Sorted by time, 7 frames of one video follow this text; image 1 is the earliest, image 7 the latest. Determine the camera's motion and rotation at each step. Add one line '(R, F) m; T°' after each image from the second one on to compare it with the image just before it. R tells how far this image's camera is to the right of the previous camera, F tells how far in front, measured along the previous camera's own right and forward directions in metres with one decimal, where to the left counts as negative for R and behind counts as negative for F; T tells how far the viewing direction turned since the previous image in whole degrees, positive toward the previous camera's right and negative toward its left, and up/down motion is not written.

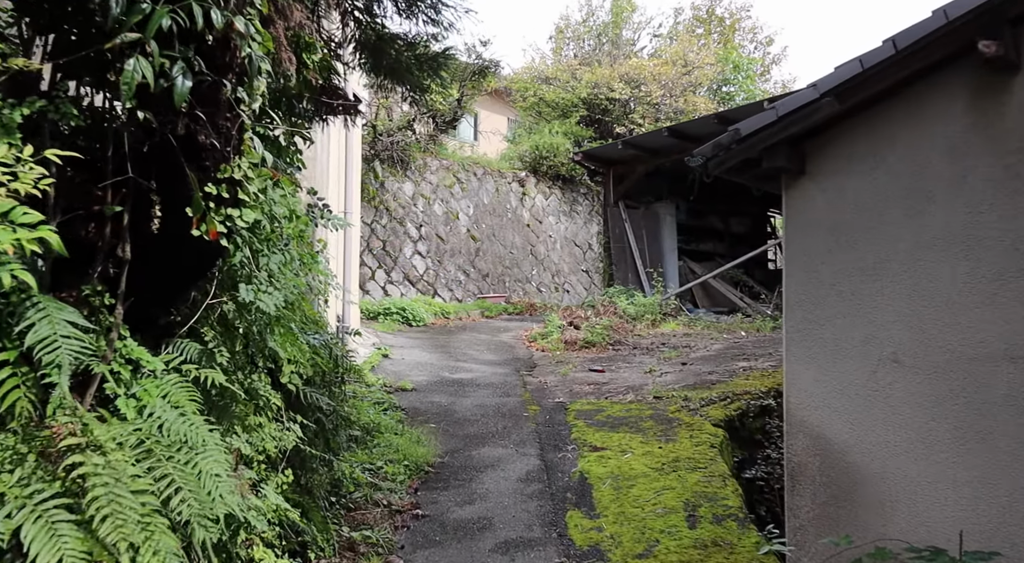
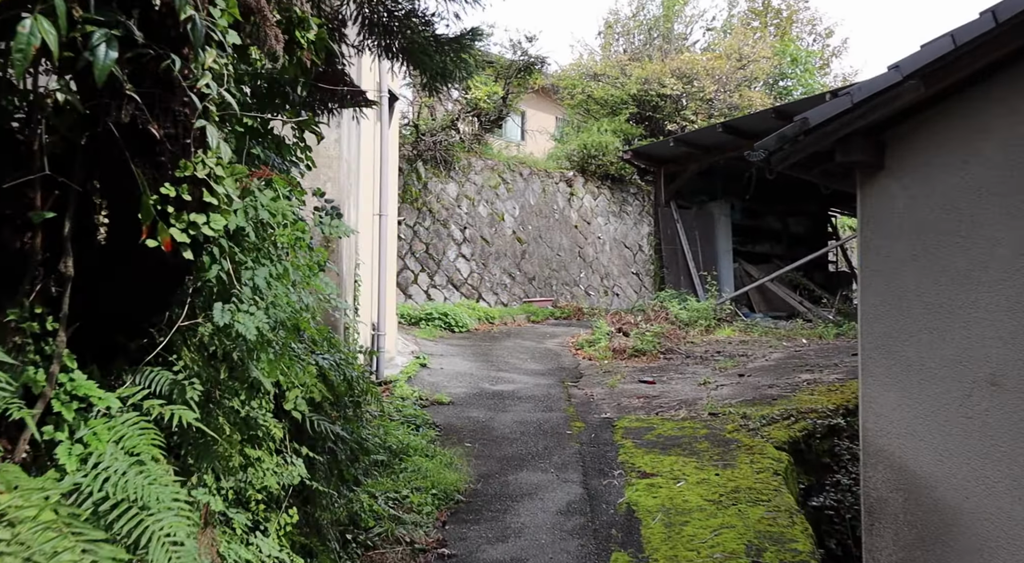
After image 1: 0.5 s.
(0.0, +0.4) m; -3°
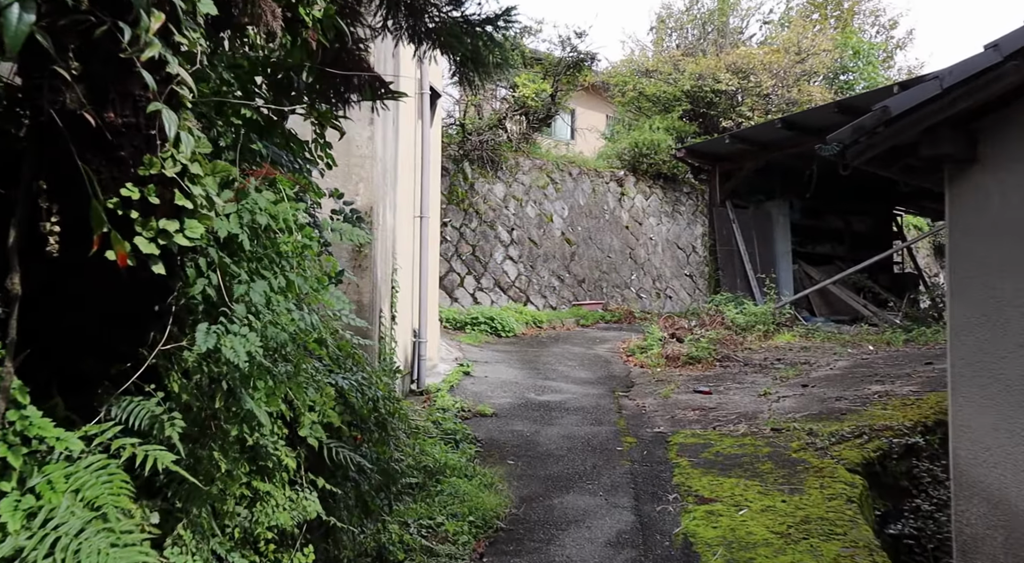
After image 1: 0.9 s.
(0.0, +0.3) m; -3°
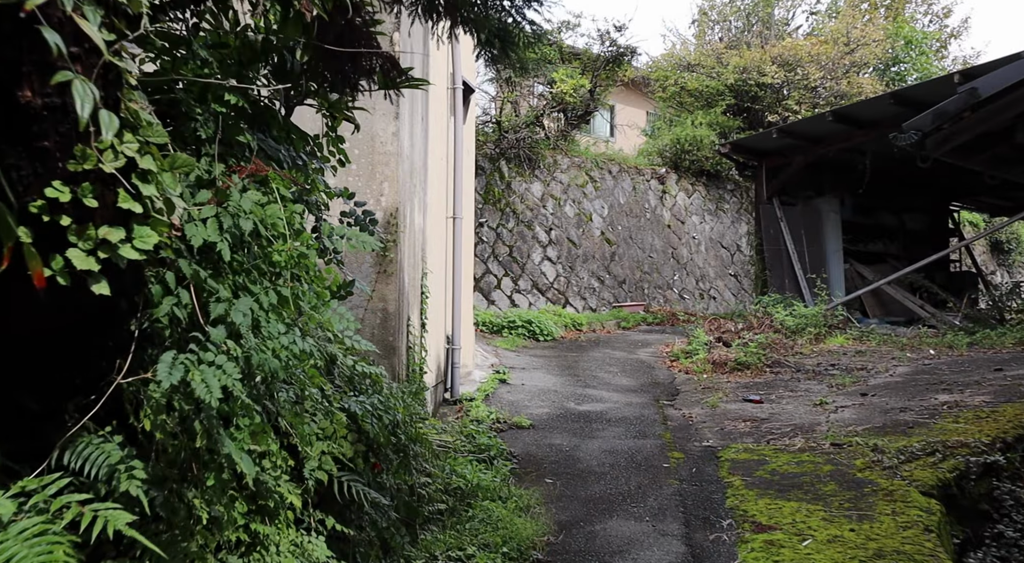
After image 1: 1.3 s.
(0.0, +0.3) m; -3°
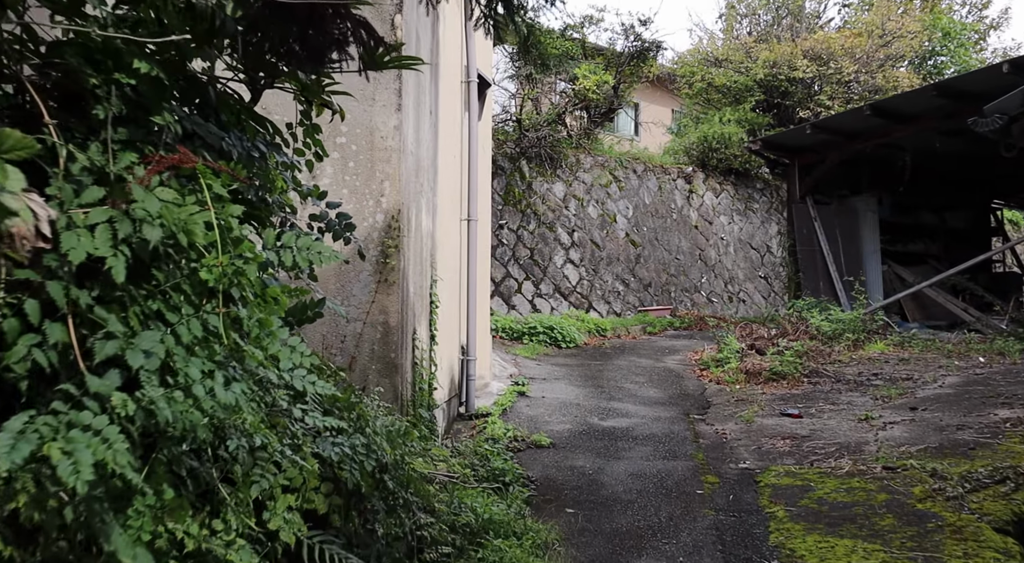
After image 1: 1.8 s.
(0.0, +0.4) m; -2°
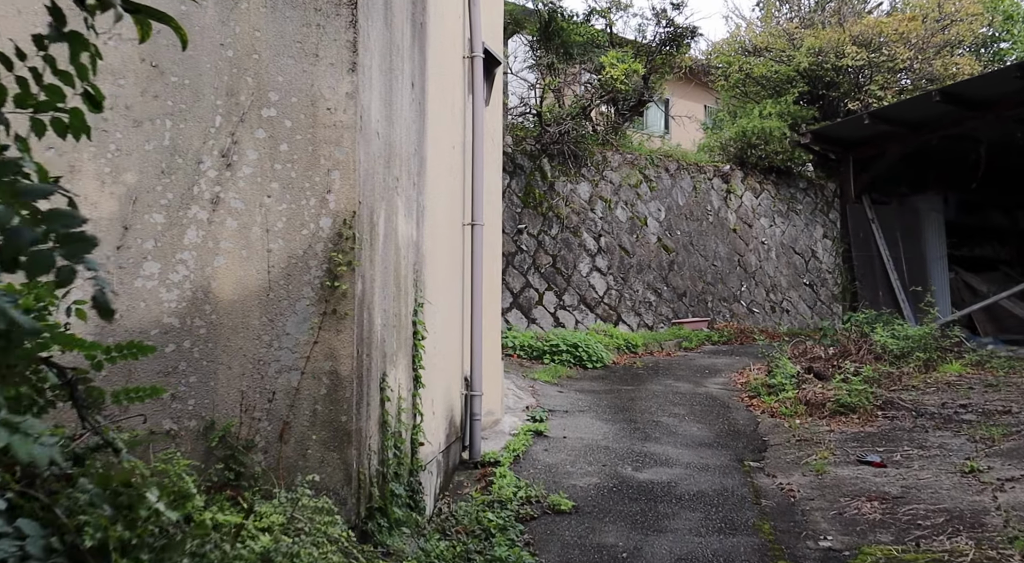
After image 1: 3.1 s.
(+0.1, +1.1) m; -2°
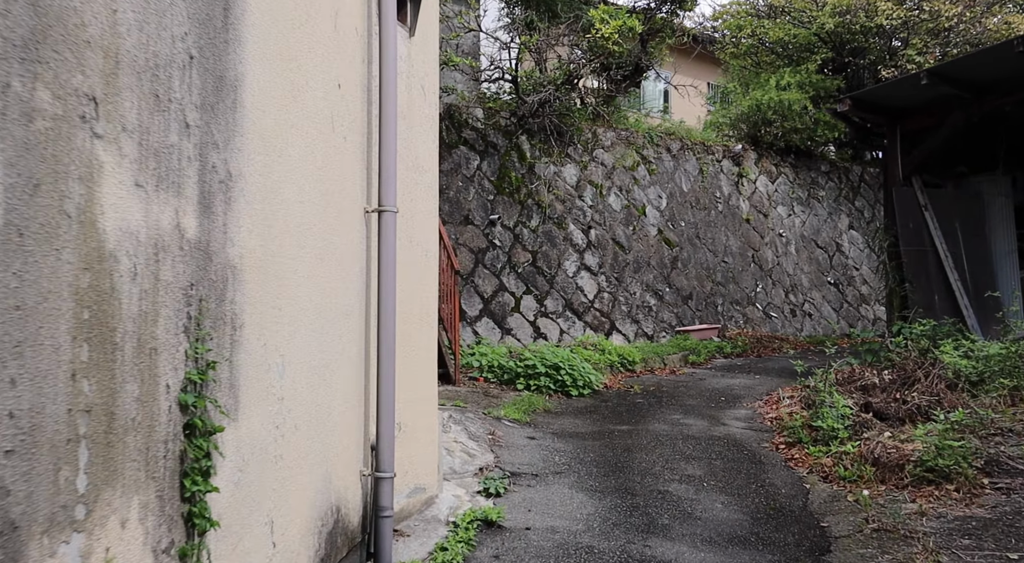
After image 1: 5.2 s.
(+0.2, +1.8) m; 0°
